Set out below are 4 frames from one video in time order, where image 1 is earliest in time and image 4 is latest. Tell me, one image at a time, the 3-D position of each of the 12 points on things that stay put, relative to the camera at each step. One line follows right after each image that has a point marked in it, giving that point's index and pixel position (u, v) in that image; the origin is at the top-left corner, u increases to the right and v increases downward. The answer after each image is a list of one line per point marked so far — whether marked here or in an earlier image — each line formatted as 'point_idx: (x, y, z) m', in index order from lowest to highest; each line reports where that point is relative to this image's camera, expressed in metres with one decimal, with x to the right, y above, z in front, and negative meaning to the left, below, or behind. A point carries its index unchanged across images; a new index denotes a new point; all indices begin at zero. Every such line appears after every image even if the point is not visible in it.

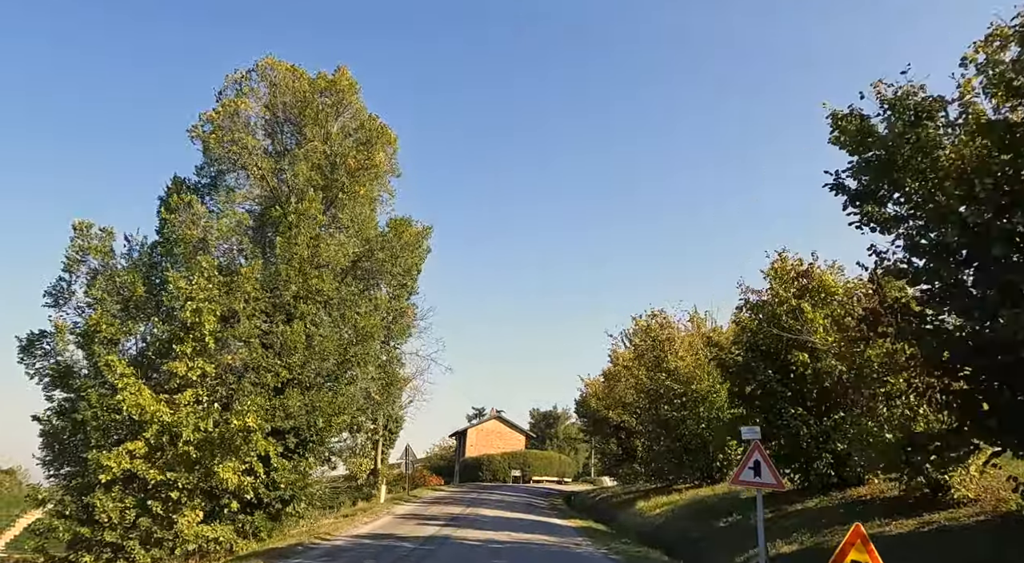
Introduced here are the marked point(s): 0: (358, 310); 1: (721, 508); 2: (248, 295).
0: (-4.3, -0.8, +19.5) m
1: (+5.2, -5.6, +17.4) m
2: (-6.4, -0.3, +16.8) m
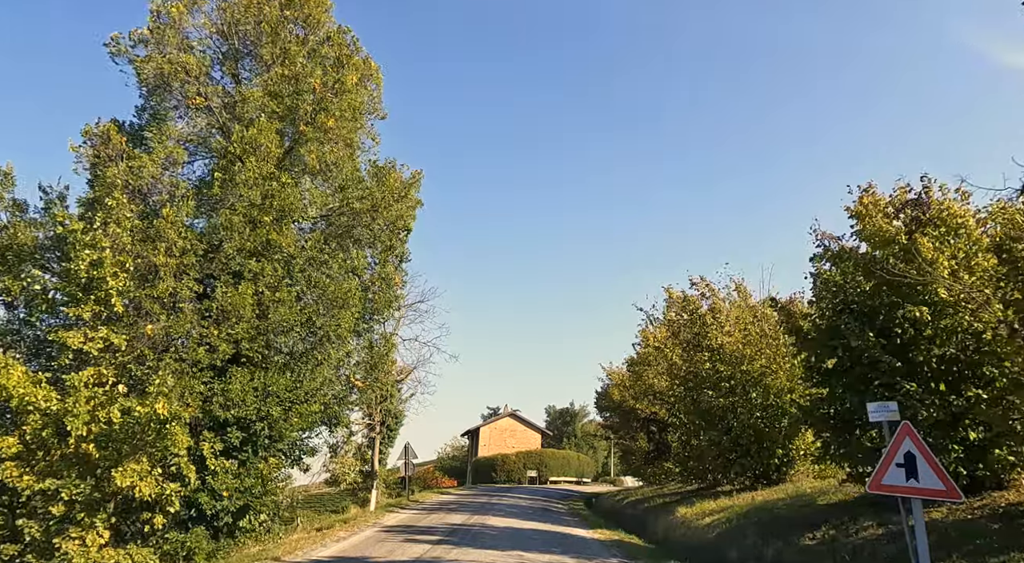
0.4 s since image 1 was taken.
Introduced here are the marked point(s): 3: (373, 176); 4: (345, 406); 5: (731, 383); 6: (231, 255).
0: (-4.1, +0.2, +15.6) m
1: (+5.5, -4.5, +13.3) m
2: (-6.2, +0.7, +13.0) m
3: (-3.4, +2.6, +17.3) m
4: (-4.5, -3.4, +19.0) m
5: (+6.2, -2.9, +19.9) m
6: (-5.6, +0.5, +13.8) m
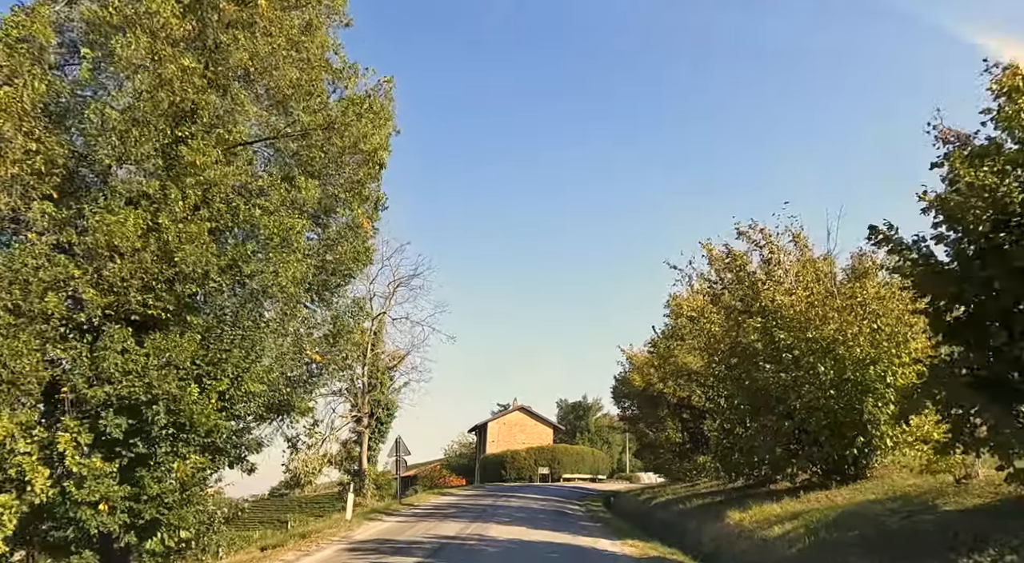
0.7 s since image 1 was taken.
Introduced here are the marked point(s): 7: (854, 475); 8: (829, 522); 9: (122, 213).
0: (-4.1, +1.3, +11.6) m
1: (+5.5, -3.3, +9.2) m
2: (-6.3, +1.7, +9.0) m
3: (-3.4, +3.7, +13.3) m
4: (-4.4, -2.3, +15.1) m
5: (+6.3, -1.6, +15.8) m
6: (-5.6, +1.5, +9.9) m
7: (+7.5, -4.2, +15.3) m
8: (+5.4, -4.0, +11.7) m
9: (-5.2, +0.9, +9.3) m
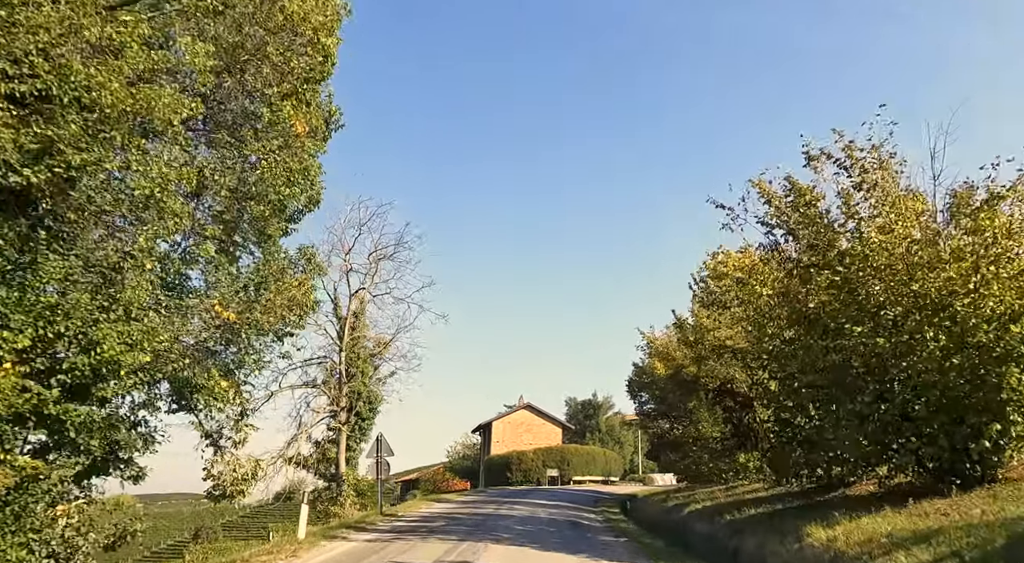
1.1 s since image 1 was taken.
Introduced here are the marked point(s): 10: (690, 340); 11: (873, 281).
0: (-4.2, +2.3, +7.6) m
1: (+5.4, -2.2, +5.1) m
2: (-6.4, +2.6, +5.0) m
3: (-3.6, +4.7, +9.3) m
4: (-4.5, -1.3, +11.1) m
5: (+6.3, -0.5, +11.7) m
6: (-5.7, +2.5, +5.9) m
7: (+7.5, -3.1, +11.2) m
8: (+5.3, -2.9, +7.6) m
9: (-5.3, +1.9, +5.3) m
10: (+5.0, -1.7, +19.7) m
11: (+6.1, 0.0, +11.9) m
